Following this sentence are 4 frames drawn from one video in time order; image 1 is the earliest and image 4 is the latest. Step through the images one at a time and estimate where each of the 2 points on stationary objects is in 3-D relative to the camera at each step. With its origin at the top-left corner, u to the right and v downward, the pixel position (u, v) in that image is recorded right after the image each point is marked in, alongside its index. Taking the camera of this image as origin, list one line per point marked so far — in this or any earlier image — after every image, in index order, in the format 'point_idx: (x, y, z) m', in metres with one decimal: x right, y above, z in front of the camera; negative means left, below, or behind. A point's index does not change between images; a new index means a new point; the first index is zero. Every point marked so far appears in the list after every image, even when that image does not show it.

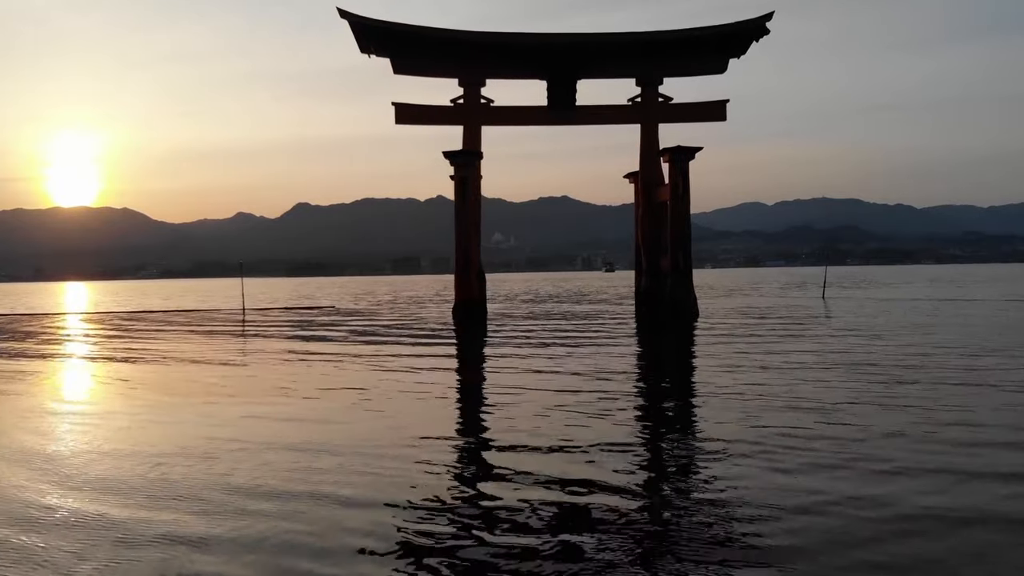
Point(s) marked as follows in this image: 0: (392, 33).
0: (-2.8, +5.9, +18.6) m
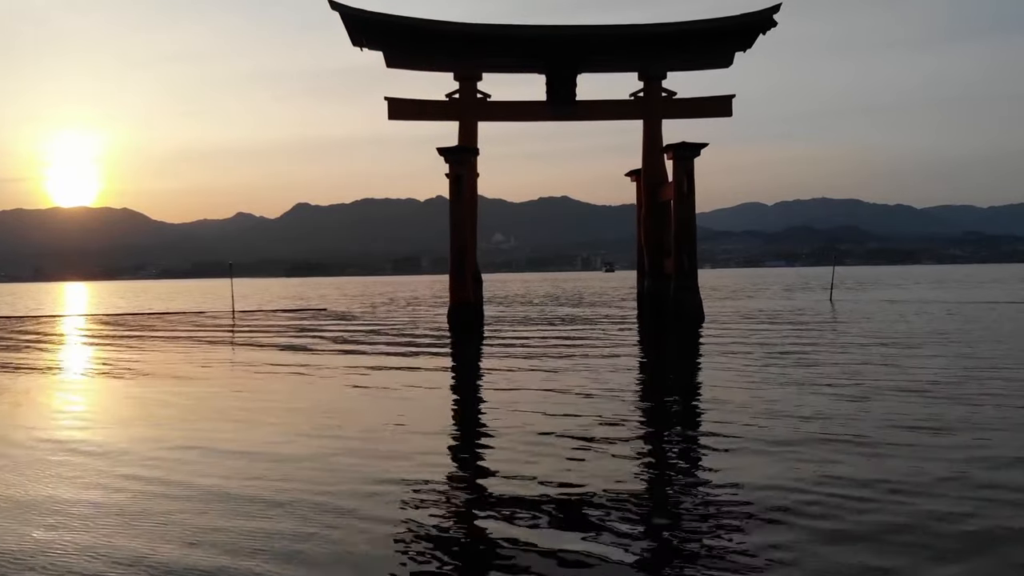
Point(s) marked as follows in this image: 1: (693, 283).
0: (-2.8, +5.9, +18.1) m
1: (+4.4, +0.2, +19.9) m
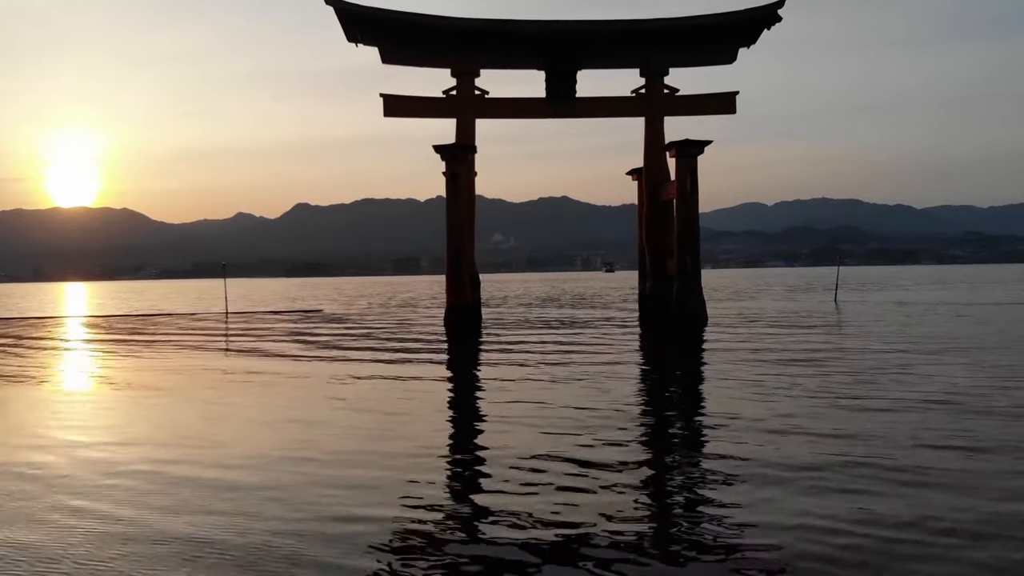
0: (-2.8, +5.8, +17.8) m
1: (+4.4, +0.2, +19.6) m
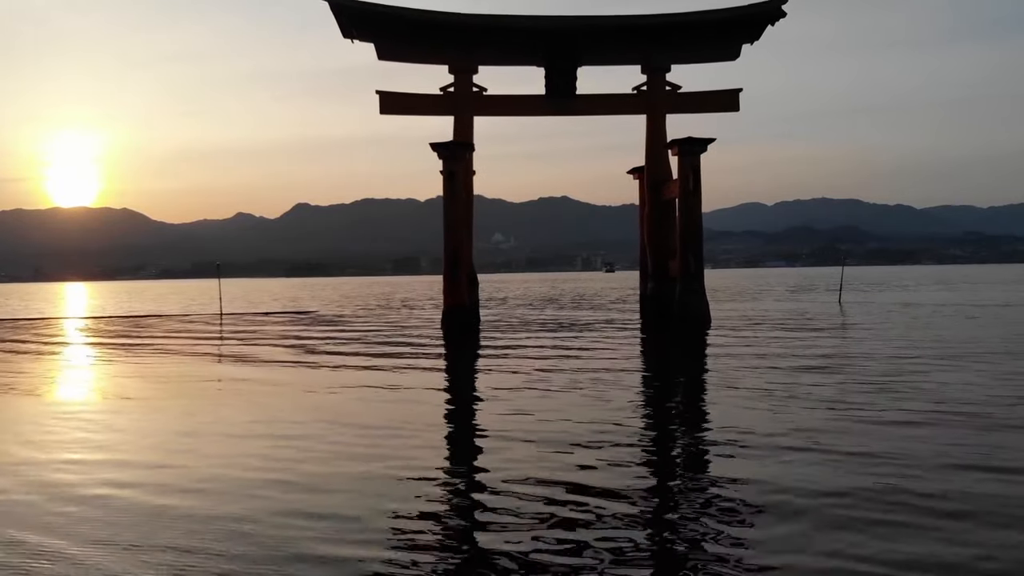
0: (-2.8, +5.8, +17.5) m
1: (+4.4, +0.2, +19.3) m
